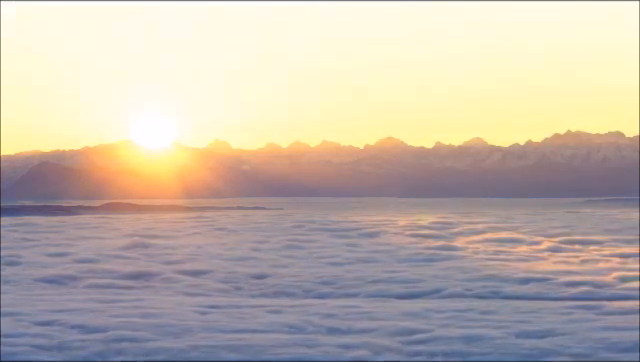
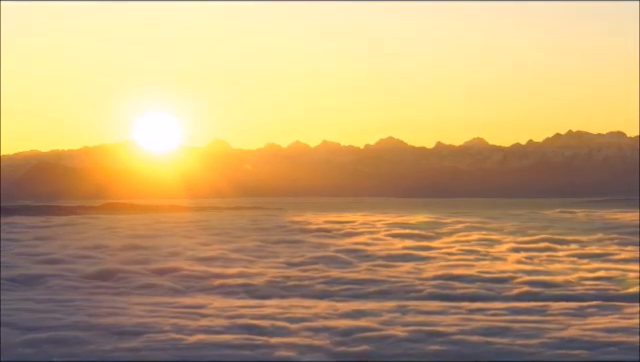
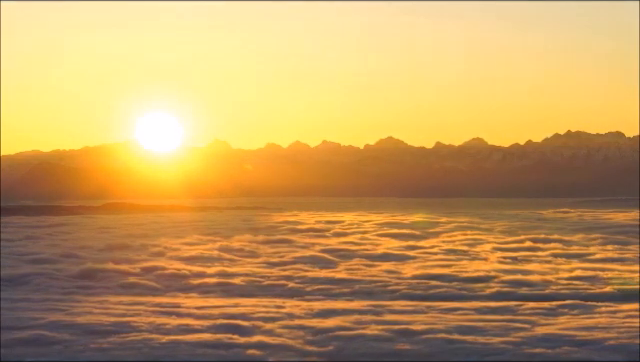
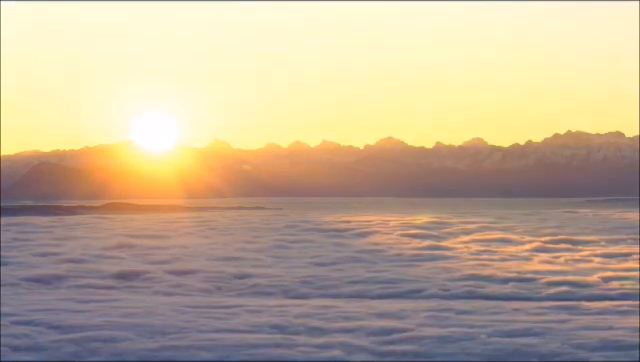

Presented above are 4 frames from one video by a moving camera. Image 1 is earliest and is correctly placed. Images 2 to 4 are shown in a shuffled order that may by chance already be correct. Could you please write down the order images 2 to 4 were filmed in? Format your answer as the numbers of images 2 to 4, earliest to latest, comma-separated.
4, 2, 3
